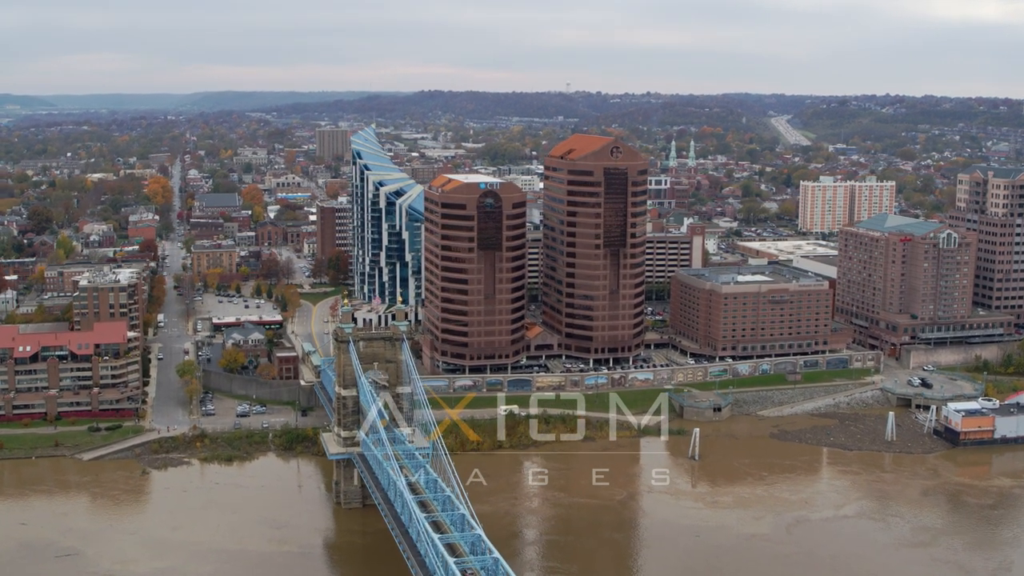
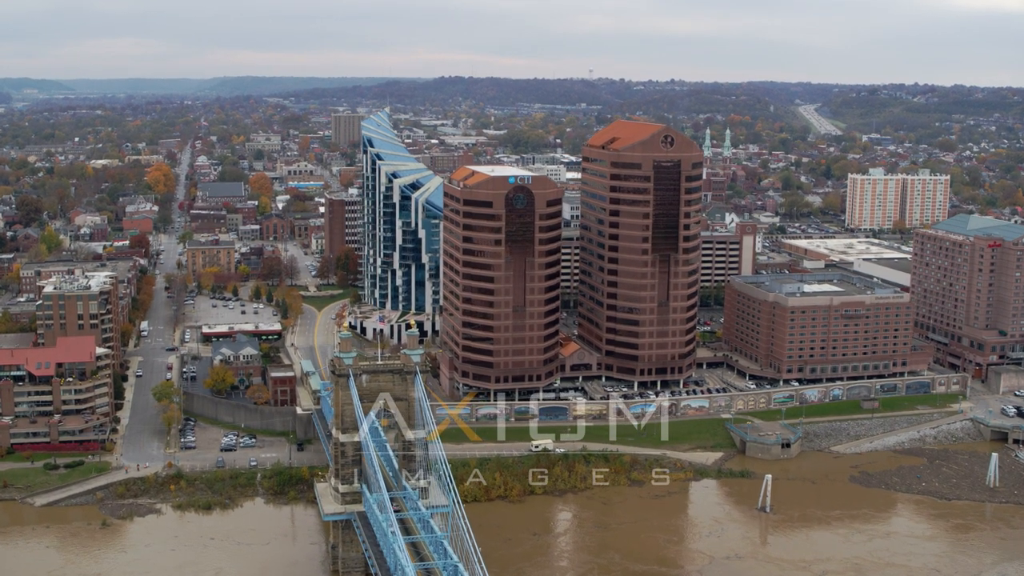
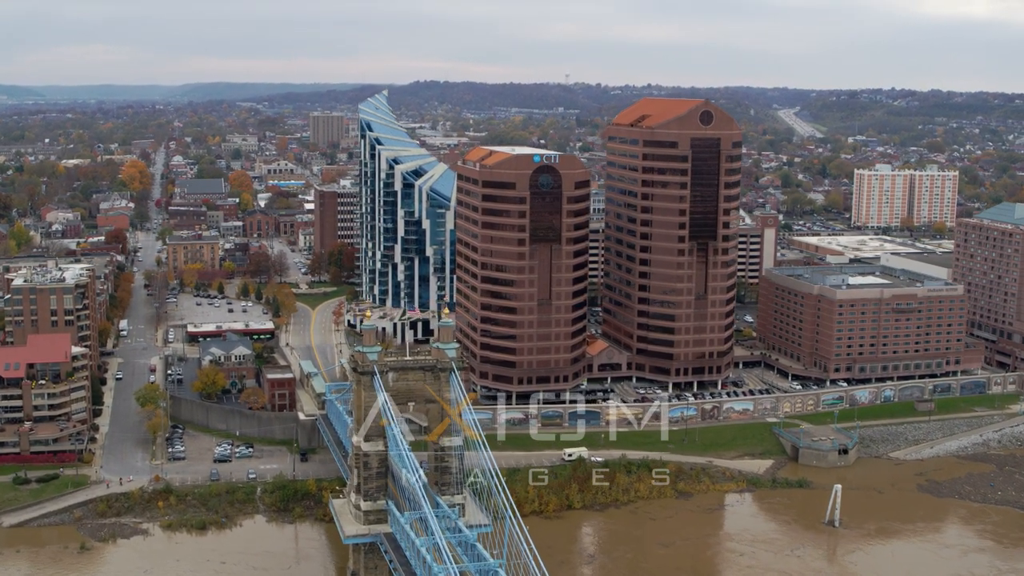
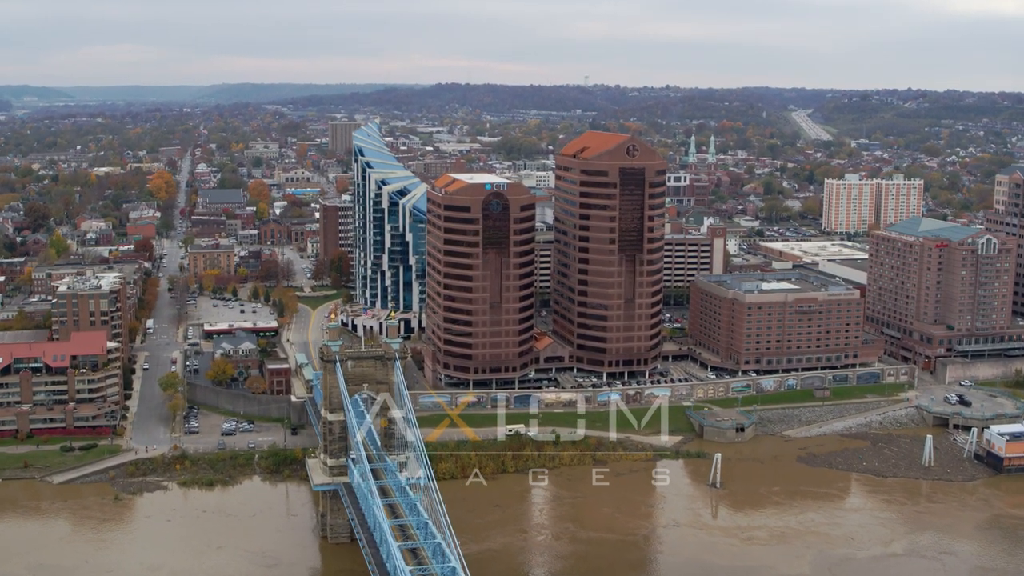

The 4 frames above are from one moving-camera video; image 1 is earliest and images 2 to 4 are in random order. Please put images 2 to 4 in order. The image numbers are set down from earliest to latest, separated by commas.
4, 2, 3
